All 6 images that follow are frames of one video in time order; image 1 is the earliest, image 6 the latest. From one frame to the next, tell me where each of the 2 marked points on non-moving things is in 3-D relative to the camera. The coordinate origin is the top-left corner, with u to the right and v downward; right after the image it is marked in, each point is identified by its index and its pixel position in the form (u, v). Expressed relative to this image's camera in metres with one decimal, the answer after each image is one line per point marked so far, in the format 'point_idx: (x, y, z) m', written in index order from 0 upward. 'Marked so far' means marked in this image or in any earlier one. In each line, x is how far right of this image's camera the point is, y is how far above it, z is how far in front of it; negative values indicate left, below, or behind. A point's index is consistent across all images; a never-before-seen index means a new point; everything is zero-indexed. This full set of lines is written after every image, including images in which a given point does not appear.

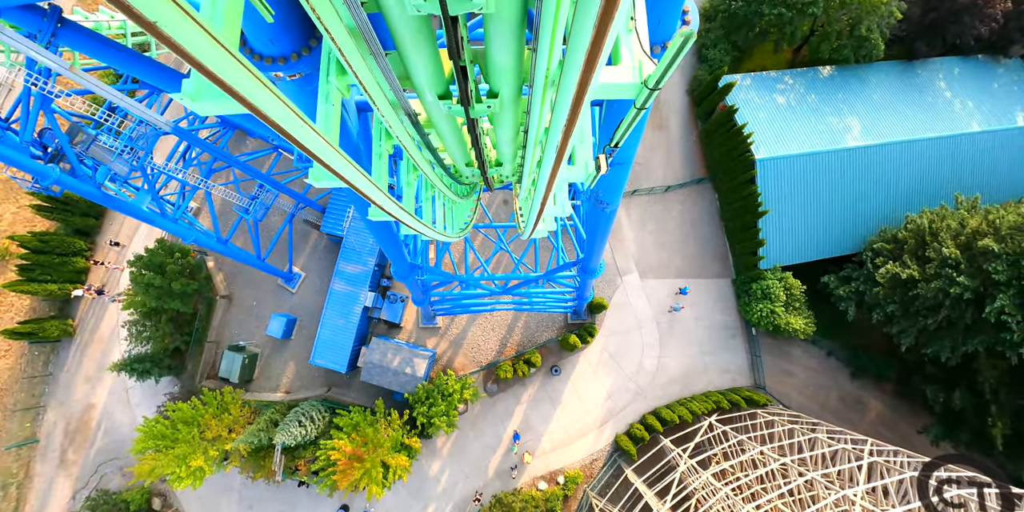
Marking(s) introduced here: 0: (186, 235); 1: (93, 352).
0: (-12.2, +0.7, +12.4) m
1: (-23.1, -5.3, +18.5) m
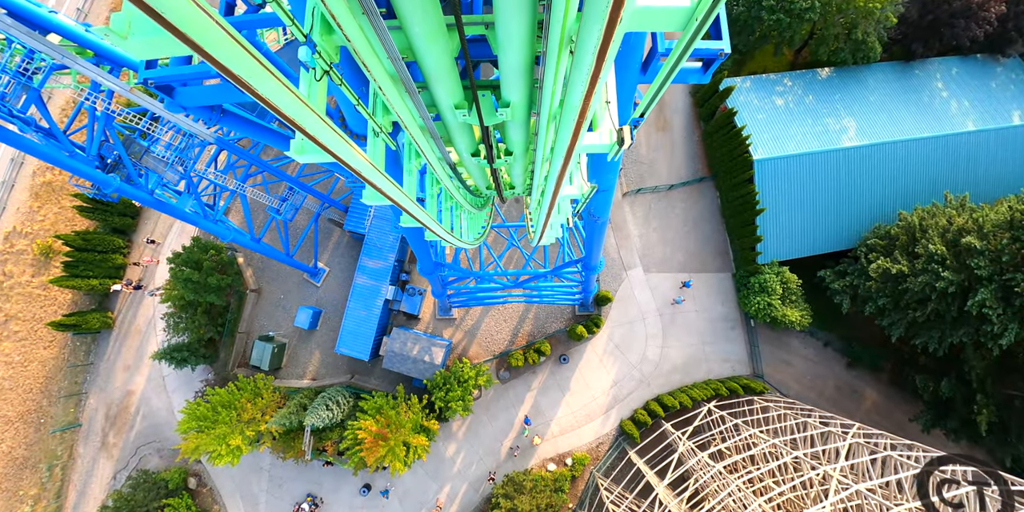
0: (-11.7, +0.9, +13.5) m
1: (-22.5, -5.1, +19.8) m
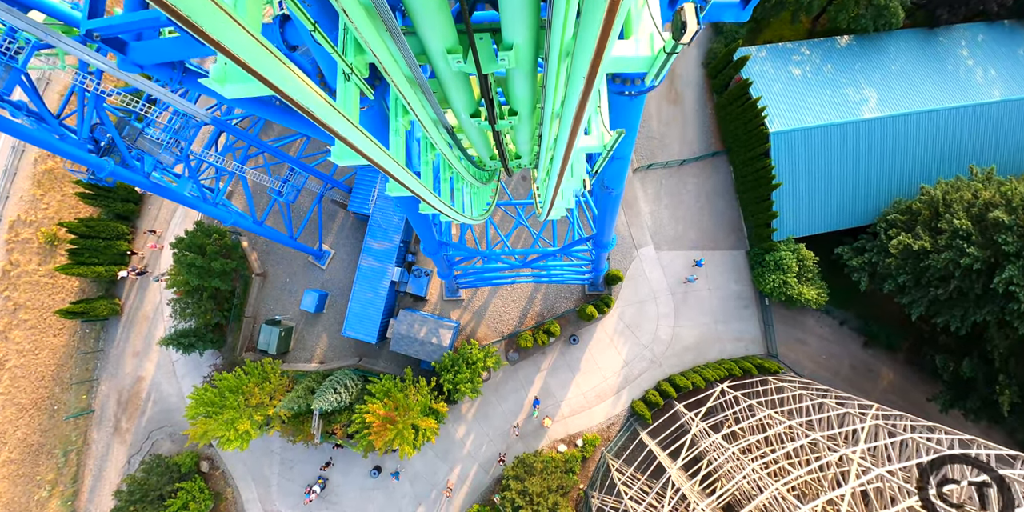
0: (-11.4, +1.6, +13.3) m
1: (-22.0, -4.3, +19.9) m
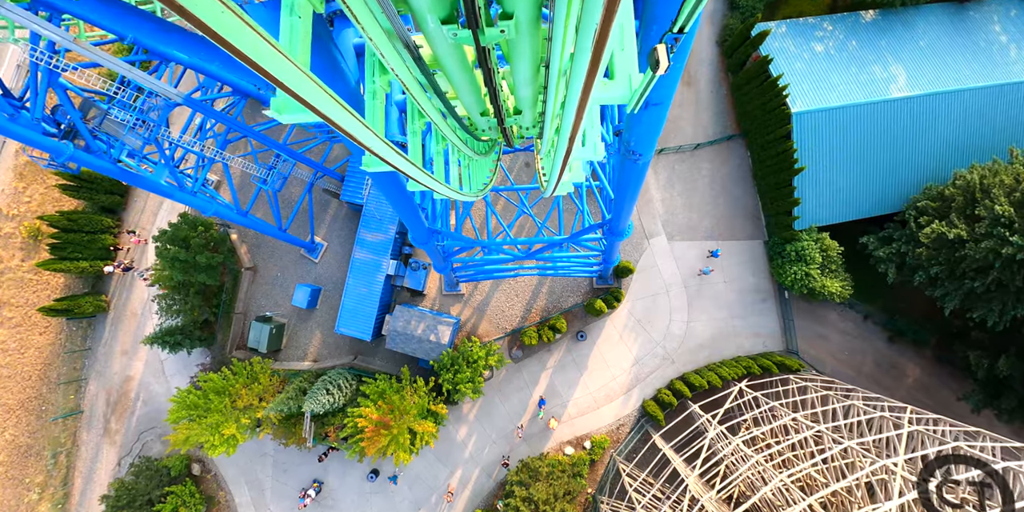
0: (-11.3, +1.9, +12.4) m
1: (-21.8, -4.0, +19.1) m
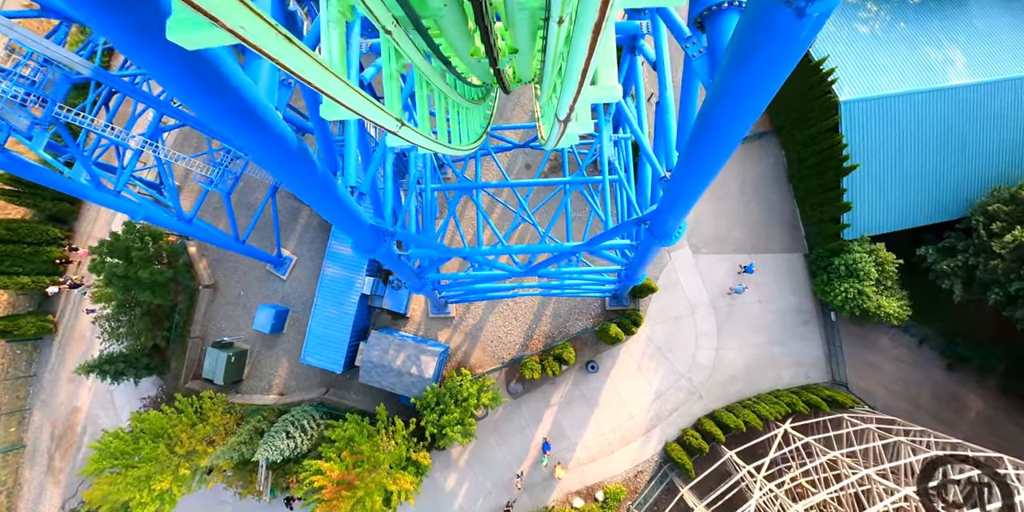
0: (-11.4, +1.3, +10.2) m
1: (-21.9, -4.7, +16.9) m
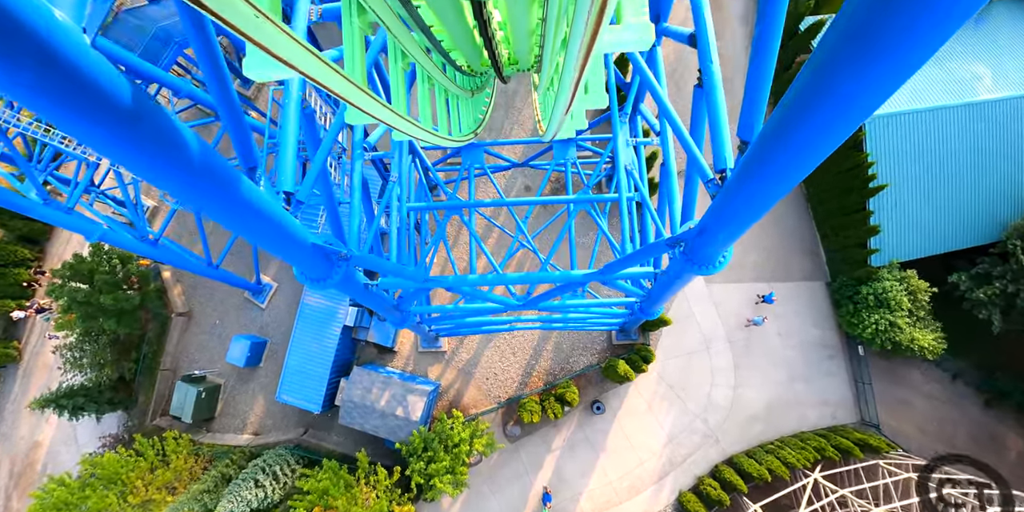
0: (-11.5, +0.5, +9.2) m
1: (-22.0, -5.8, +15.7) m
